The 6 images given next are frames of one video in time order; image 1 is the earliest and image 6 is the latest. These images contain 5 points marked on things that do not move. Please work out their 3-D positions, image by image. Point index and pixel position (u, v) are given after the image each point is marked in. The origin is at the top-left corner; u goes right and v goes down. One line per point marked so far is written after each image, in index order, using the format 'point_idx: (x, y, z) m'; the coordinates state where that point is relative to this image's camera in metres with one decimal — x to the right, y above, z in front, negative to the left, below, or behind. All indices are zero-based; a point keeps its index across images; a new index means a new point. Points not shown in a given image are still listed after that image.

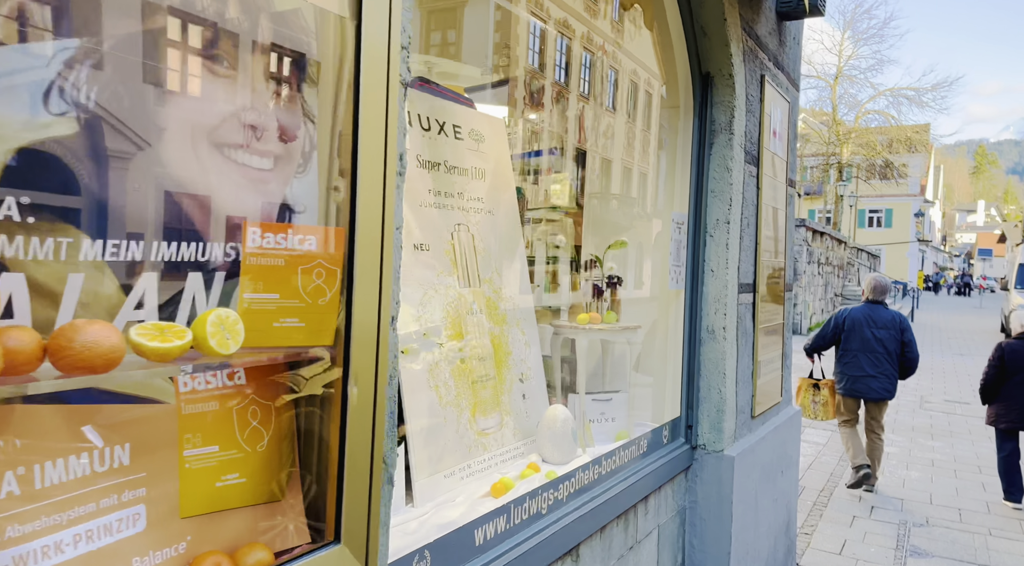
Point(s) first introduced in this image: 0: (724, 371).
0: (+0.8, -0.3, +2.9) m
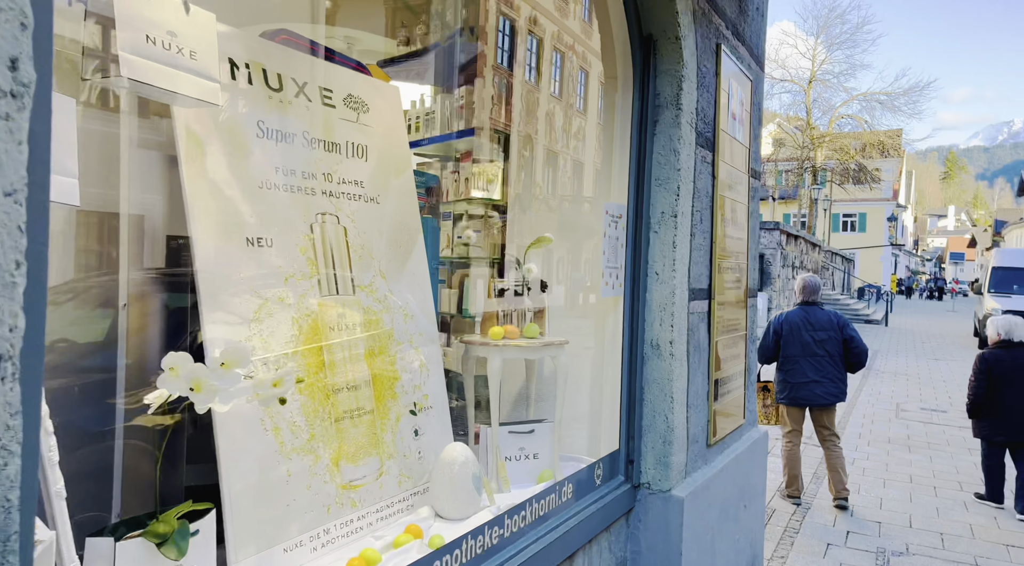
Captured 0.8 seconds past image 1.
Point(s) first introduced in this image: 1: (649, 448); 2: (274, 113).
0: (+0.5, -0.4, +2.5) m
1: (+0.4, -0.5, +2.5) m
2: (-0.5, +0.3, +1.5) m
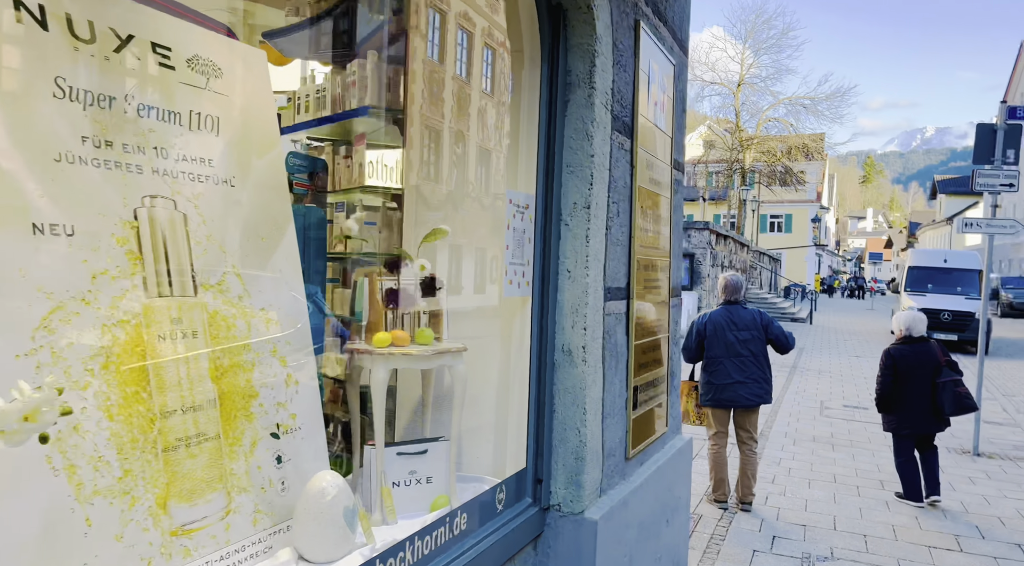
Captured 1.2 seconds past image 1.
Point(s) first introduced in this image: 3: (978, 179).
0: (+0.2, -0.4, +2.2) m
1: (+0.1, -0.5, +2.3) m
2: (-0.7, +0.3, +1.2) m
3: (+4.6, +1.0, +7.7) m
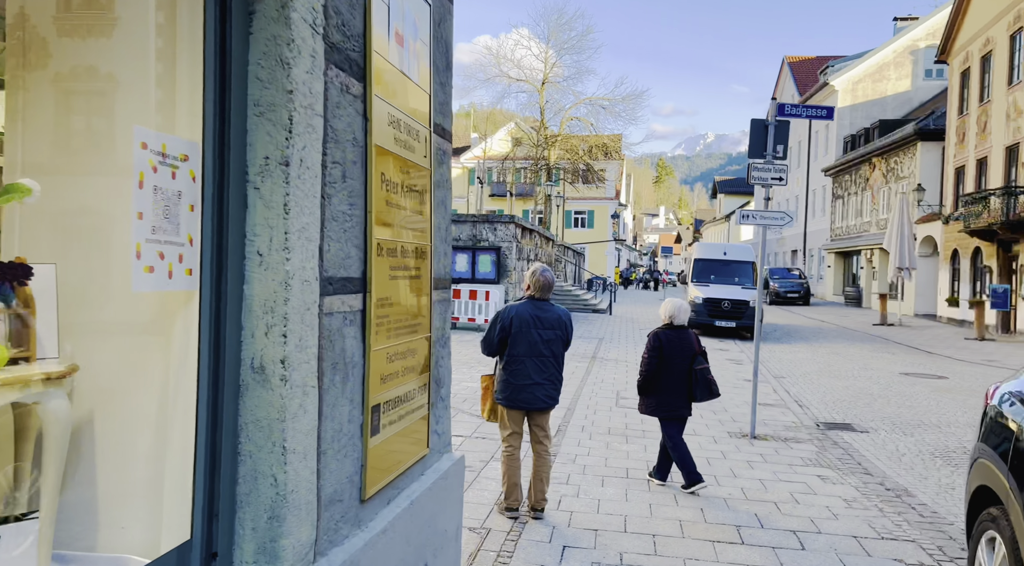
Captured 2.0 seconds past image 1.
0: (-0.5, -0.3, +1.7) m
1: (-0.5, -0.5, +1.7) m
2: (-1.1, +0.3, +0.4) m
3: (+2.5, +1.1, +8.0) m
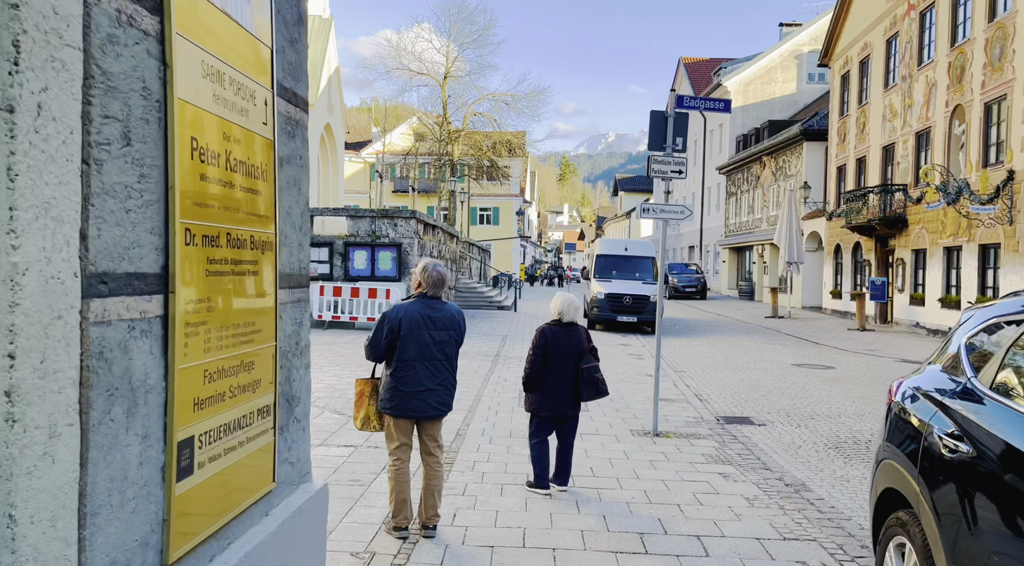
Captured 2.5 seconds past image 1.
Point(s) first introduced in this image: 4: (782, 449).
0: (-0.7, -0.3, +1.2) m
1: (-0.8, -0.5, +1.2) m
2: (-1.2, +0.3, -0.1) m
3: (+1.4, +1.2, +7.9) m
4: (+2.7, -1.7, +7.8) m
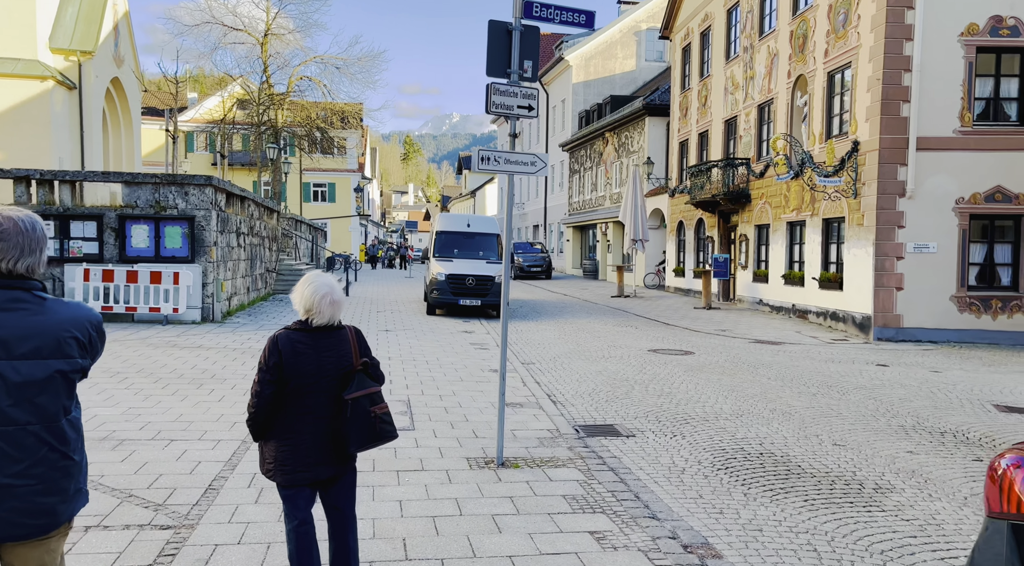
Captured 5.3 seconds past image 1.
0: (-0.9, -0.3, -1.2) m
1: (-1.0, -0.5, -1.2) m
2: (-1.1, +0.3, -2.6) m
3: (-0.1, +1.4, +5.7) m
4: (+1.2, -1.5, +5.9) m
